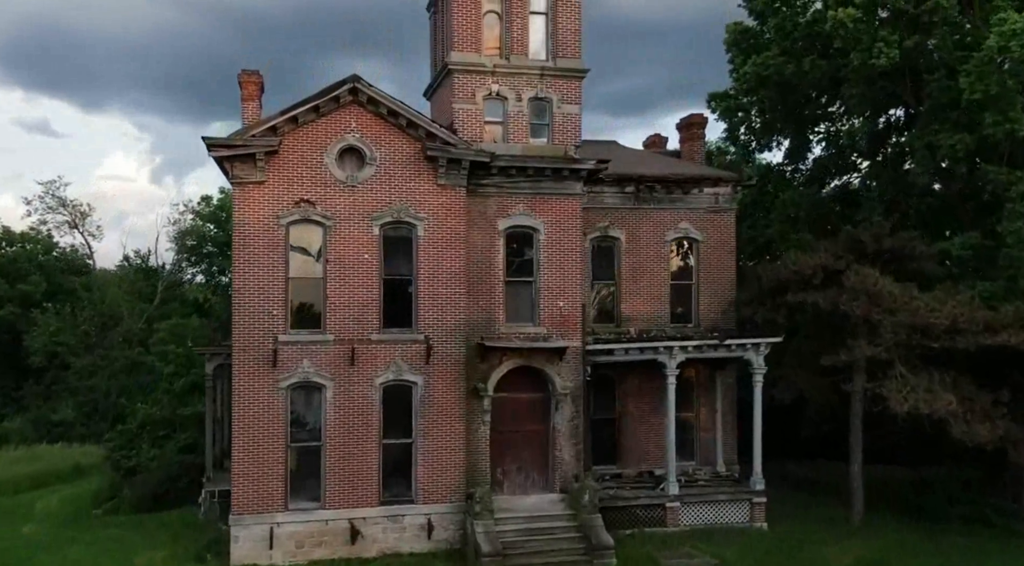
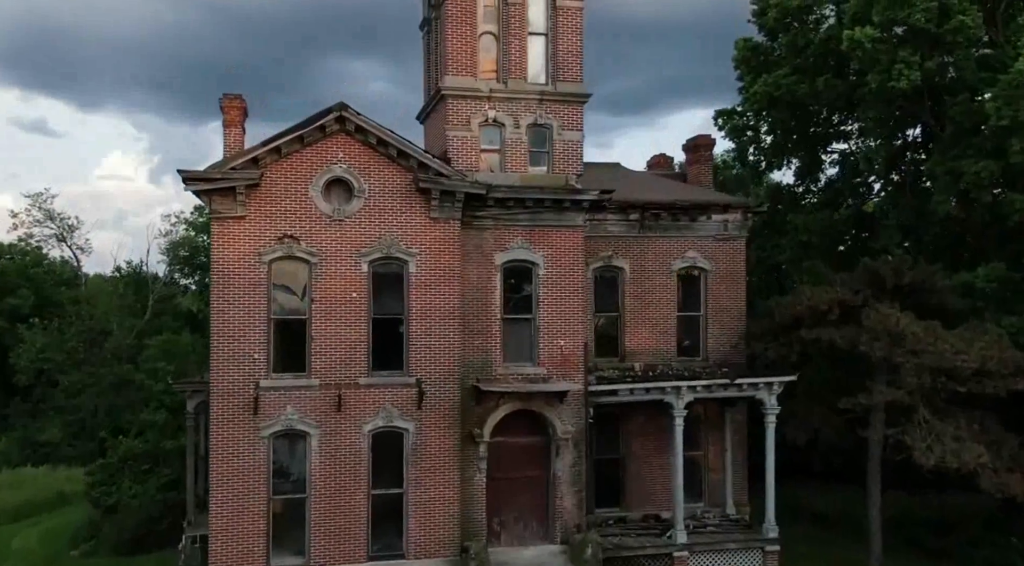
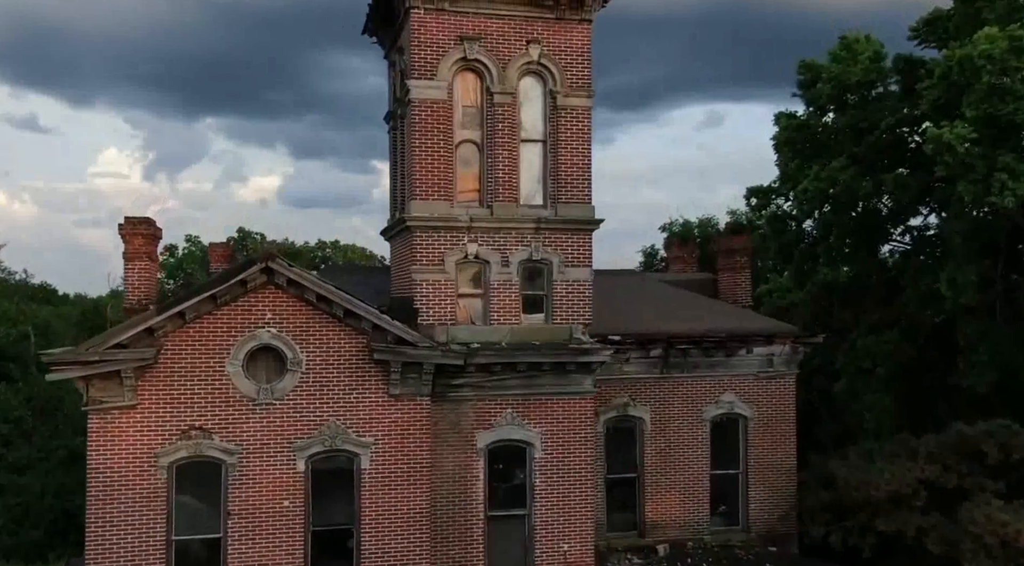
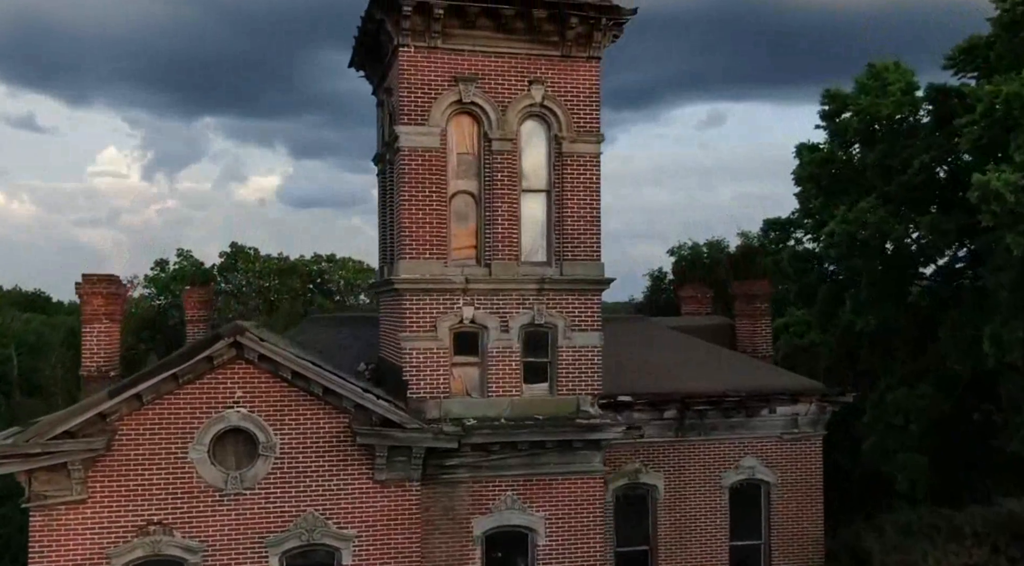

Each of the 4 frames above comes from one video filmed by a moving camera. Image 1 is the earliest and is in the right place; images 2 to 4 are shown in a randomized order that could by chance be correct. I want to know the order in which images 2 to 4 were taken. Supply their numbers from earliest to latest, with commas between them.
2, 3, 4
